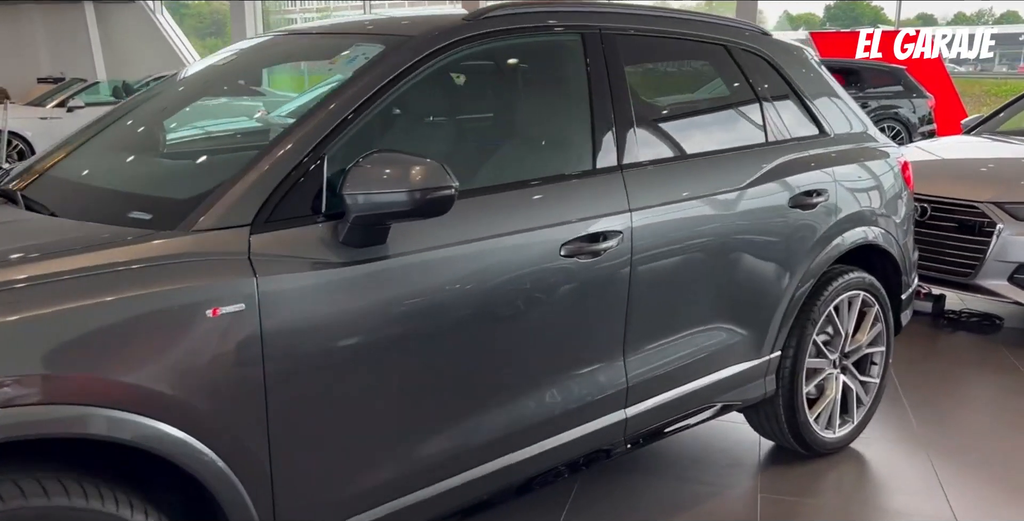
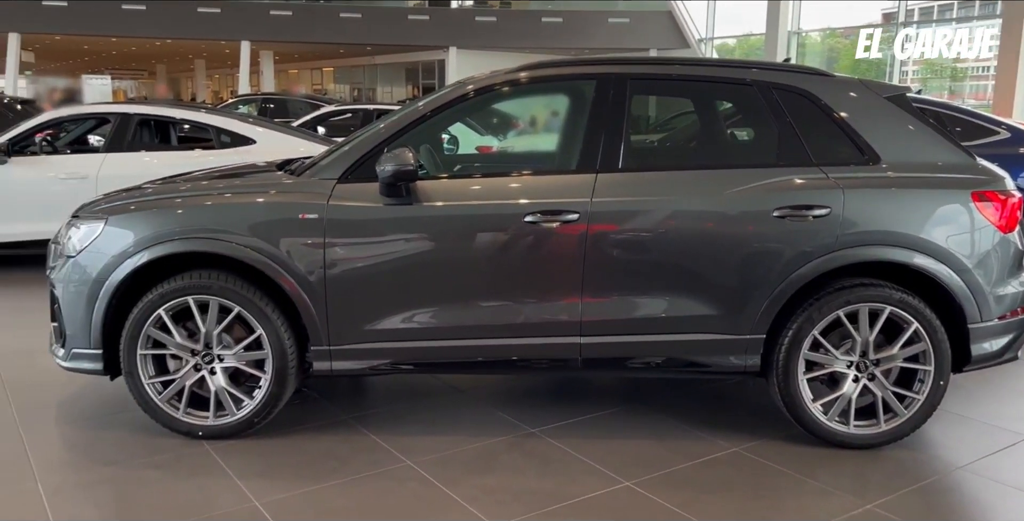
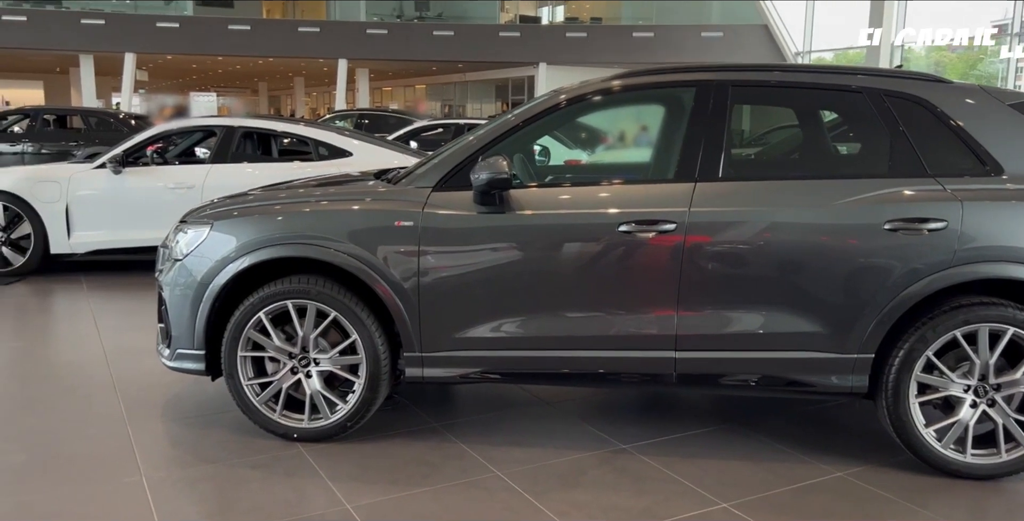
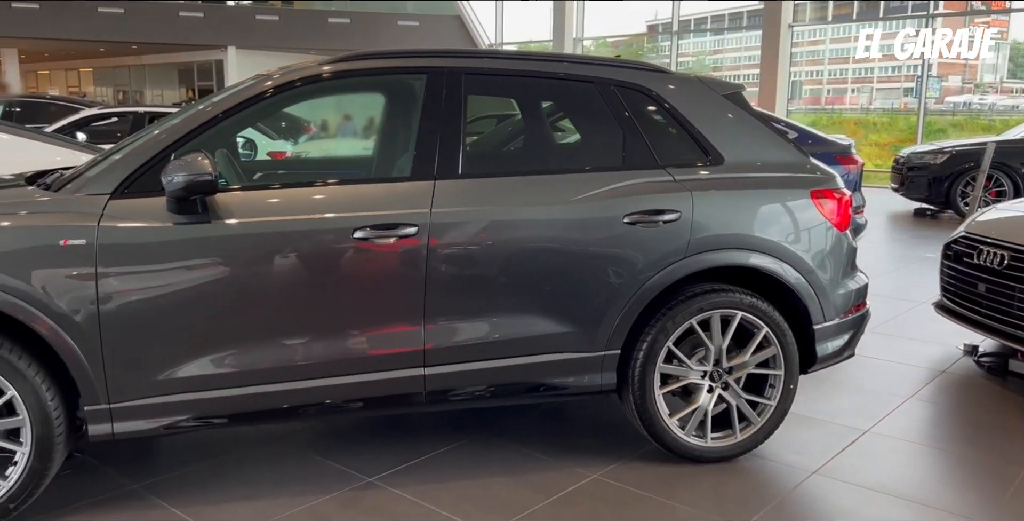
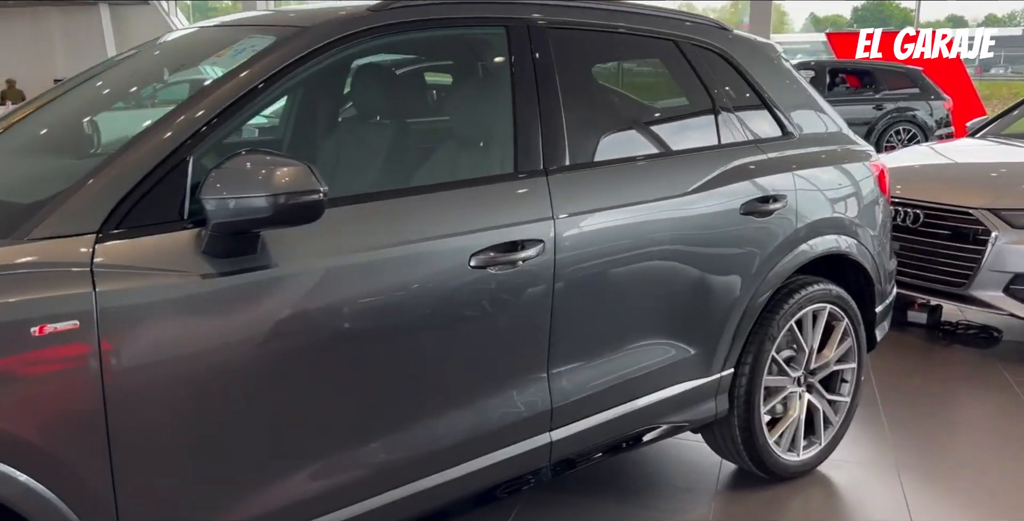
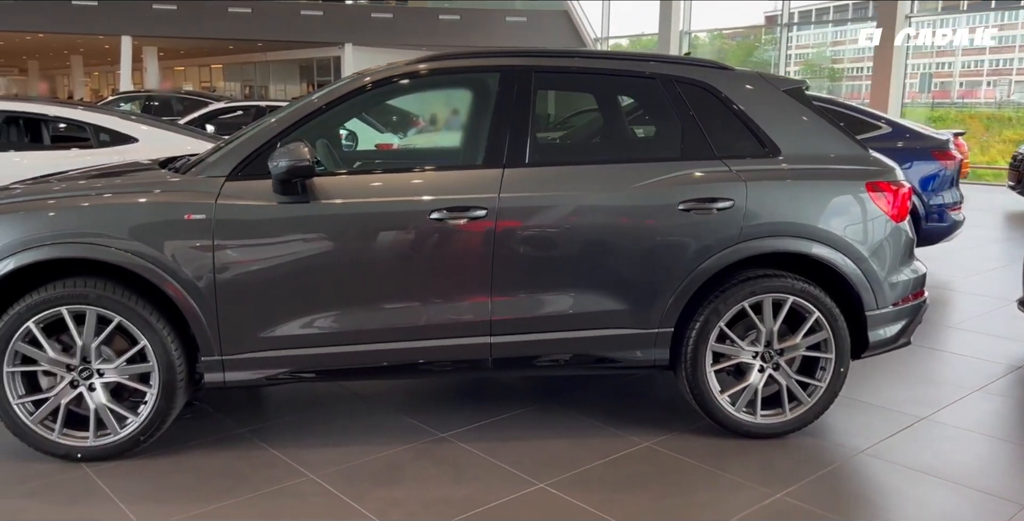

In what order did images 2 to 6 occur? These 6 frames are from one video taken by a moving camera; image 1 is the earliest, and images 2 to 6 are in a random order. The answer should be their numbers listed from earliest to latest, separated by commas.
5, 4, 6, 2, 3
